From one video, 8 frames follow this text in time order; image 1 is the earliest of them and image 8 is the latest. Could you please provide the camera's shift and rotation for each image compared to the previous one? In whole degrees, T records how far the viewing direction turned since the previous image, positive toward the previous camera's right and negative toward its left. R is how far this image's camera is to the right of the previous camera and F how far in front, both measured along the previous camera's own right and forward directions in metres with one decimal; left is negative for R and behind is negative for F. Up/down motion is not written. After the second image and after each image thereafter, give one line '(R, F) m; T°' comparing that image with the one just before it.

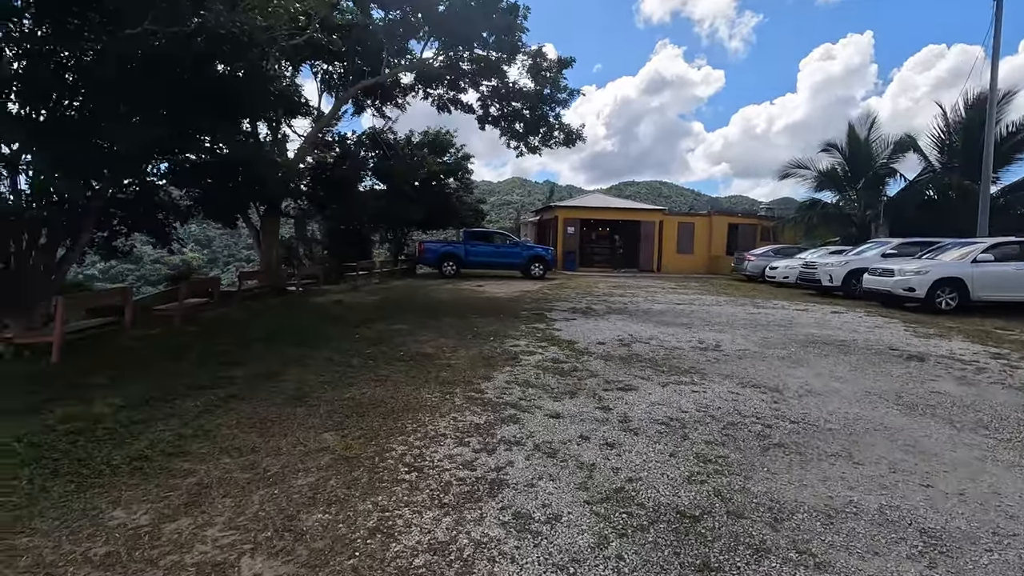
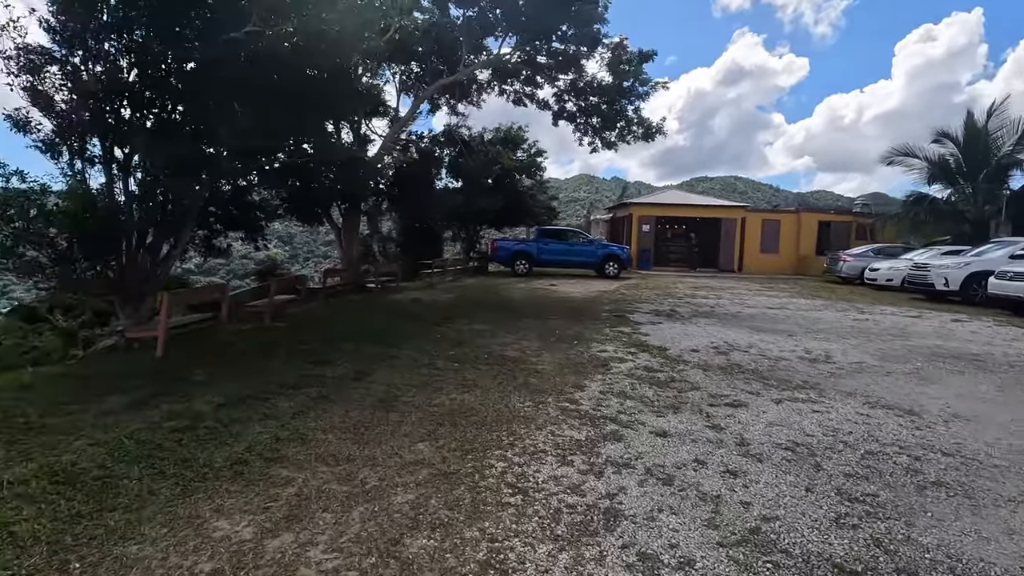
(-0.3, +0.3) m; -7°
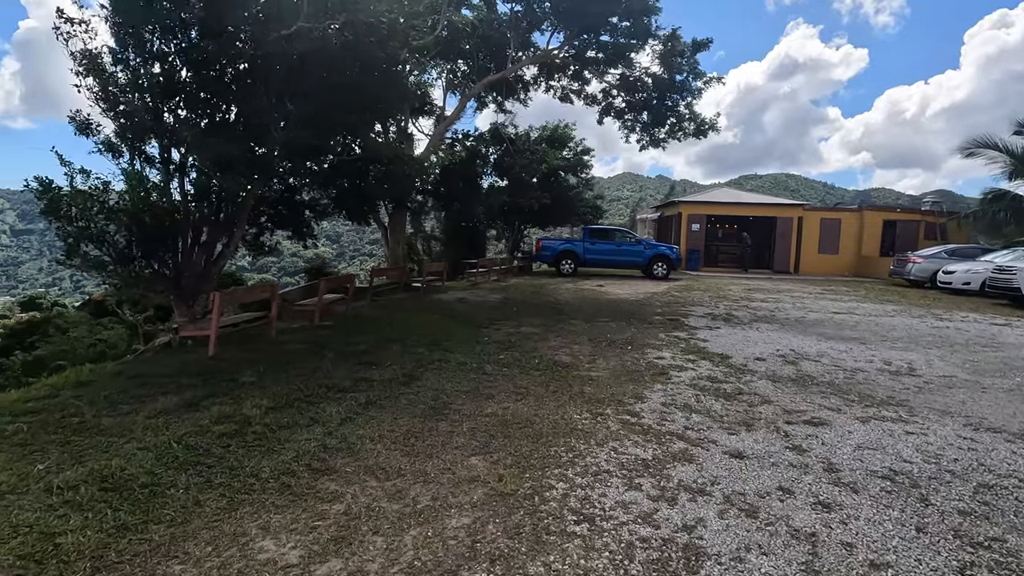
(-0.1, +0.3) m; -4°
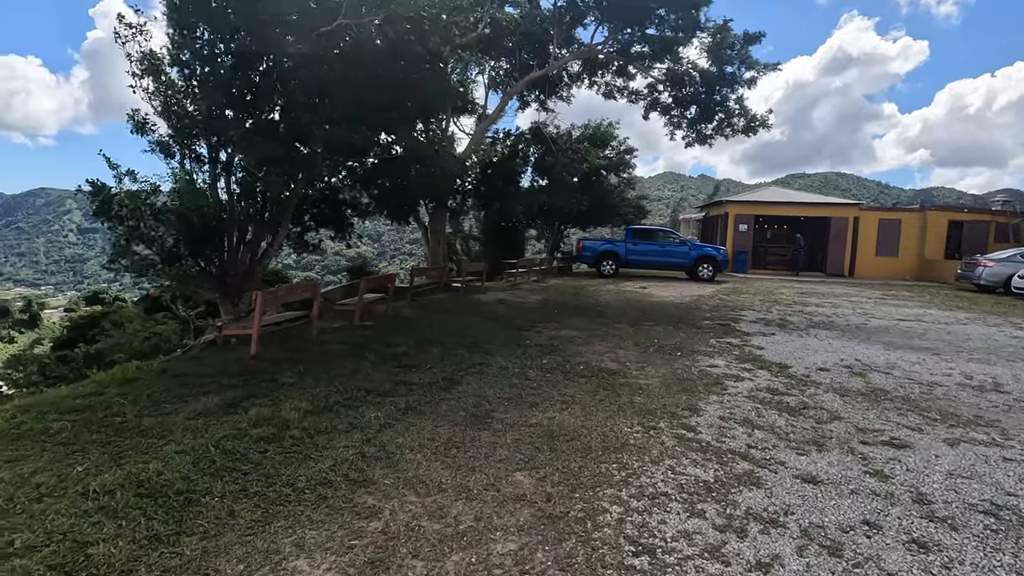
(-0.1, +0.2) m; -4°
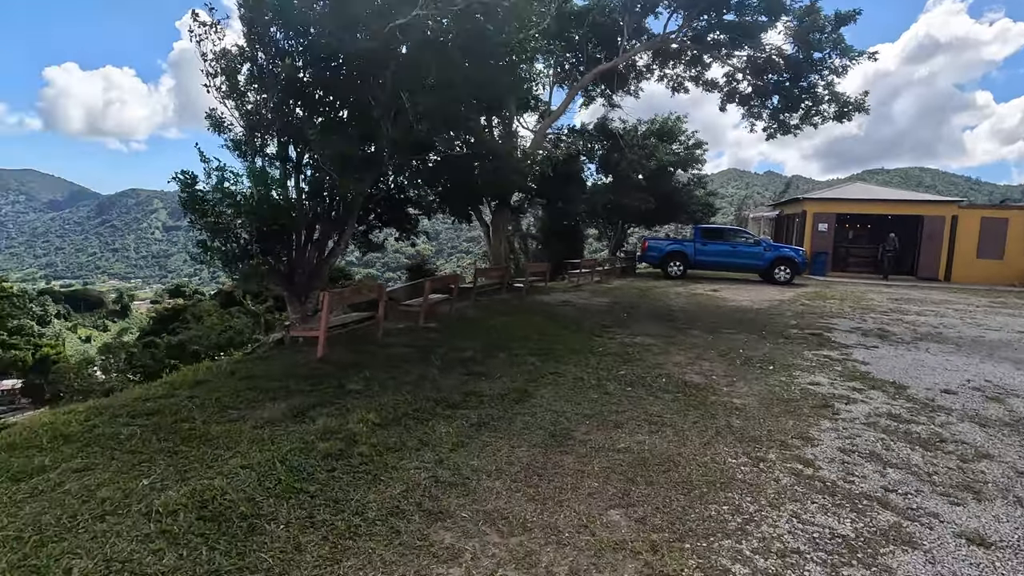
(-0.2, +0.4) m; -6°
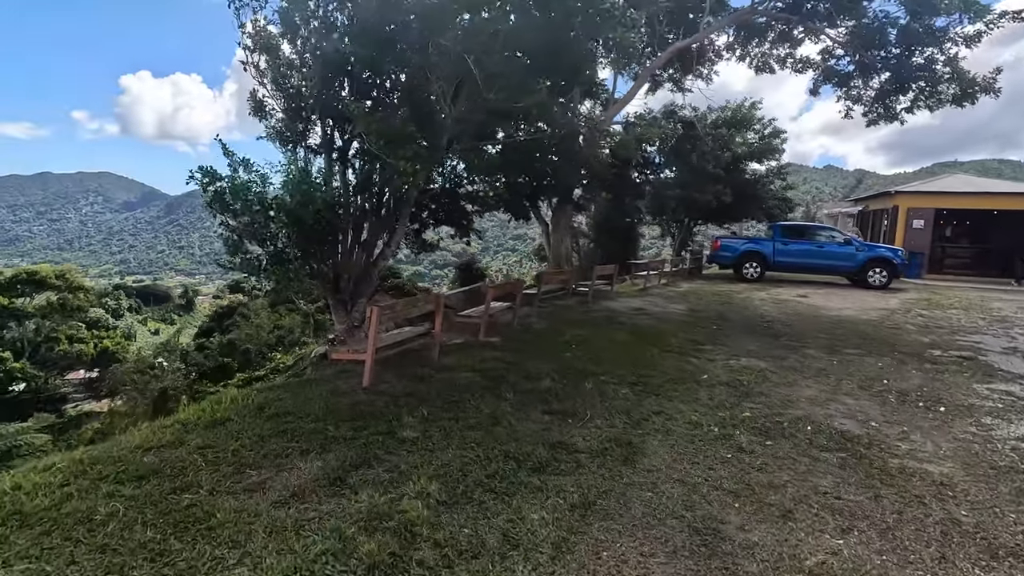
(-0.4, +1.1) m; -5°
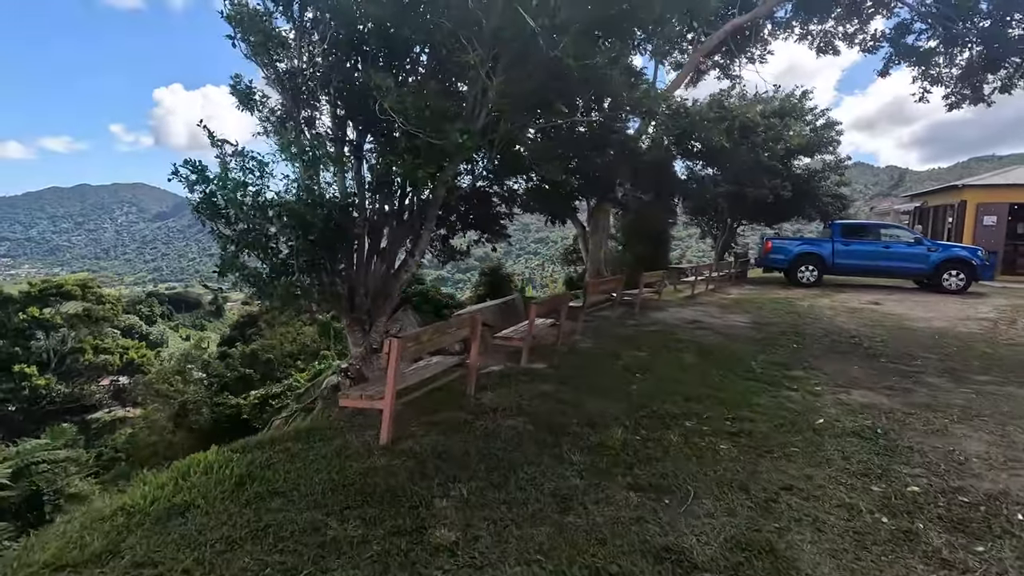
(-0.3, +1.2) m; -2°
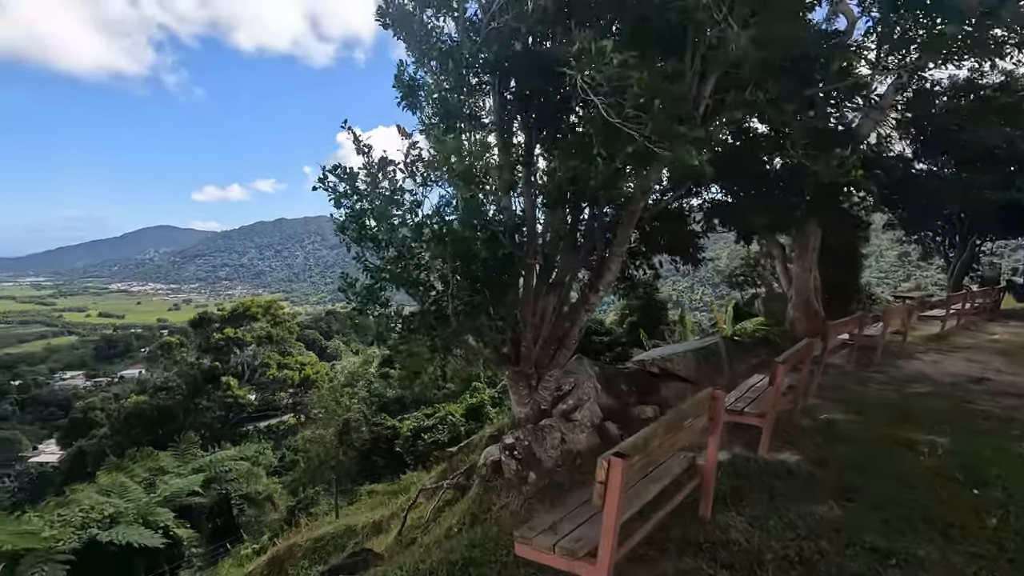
(-0.6, +1.5) m; -15°
